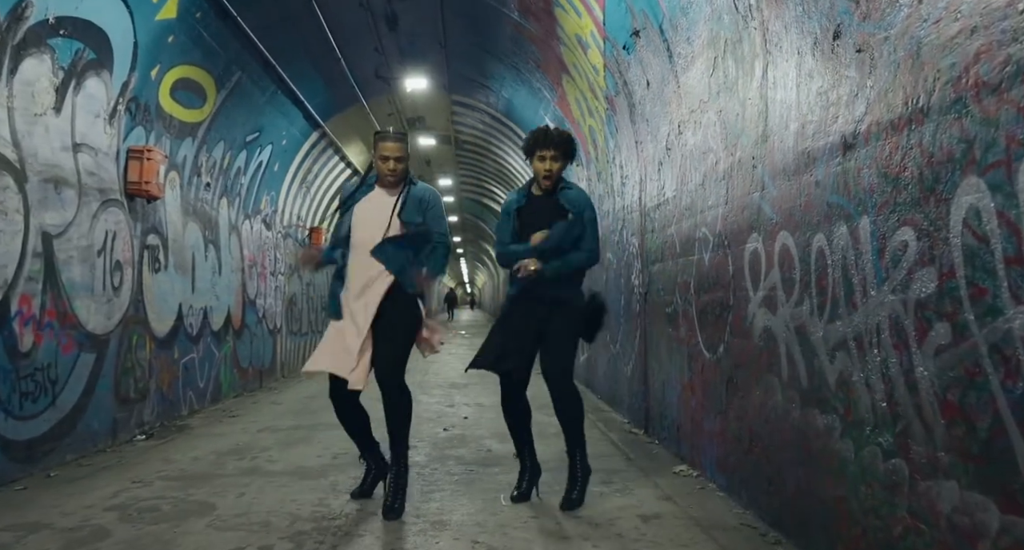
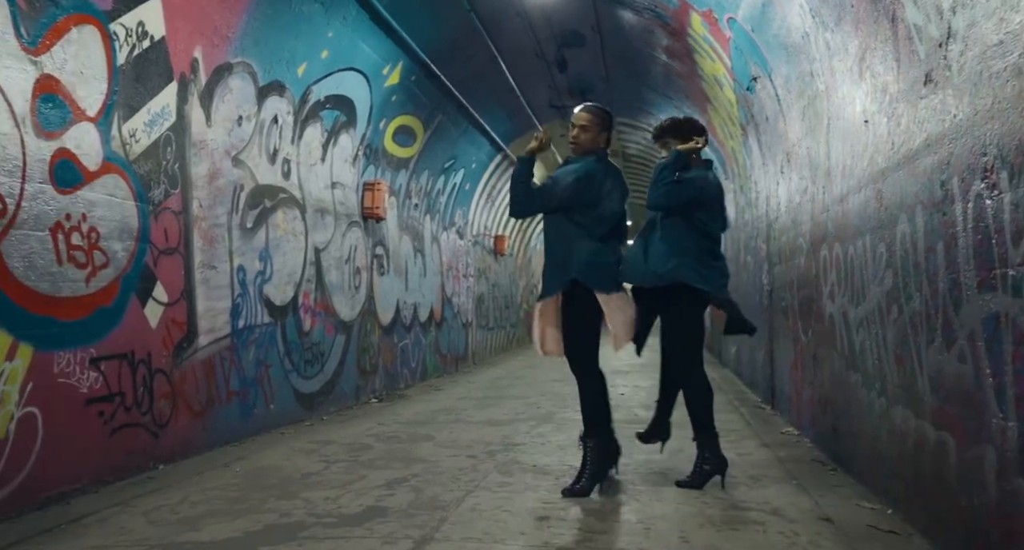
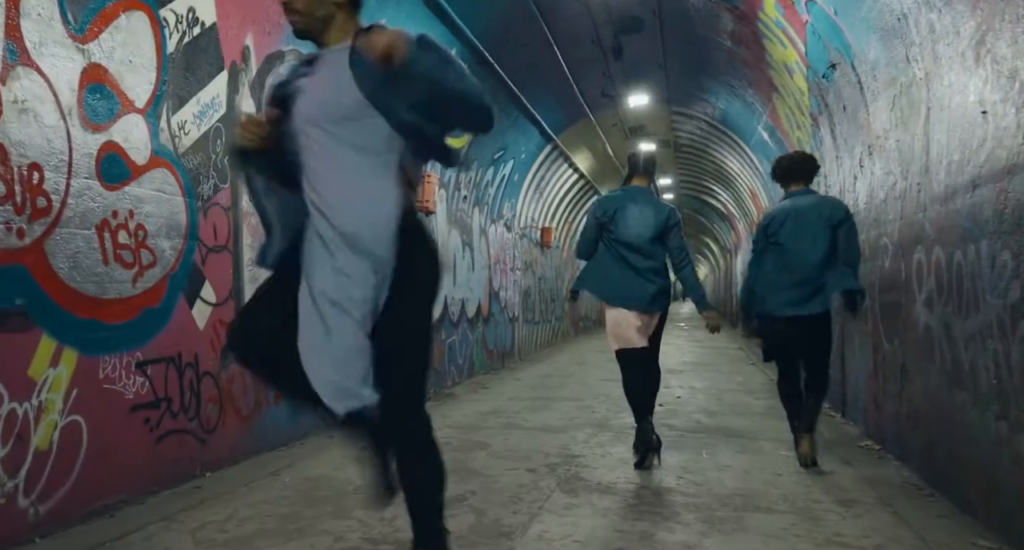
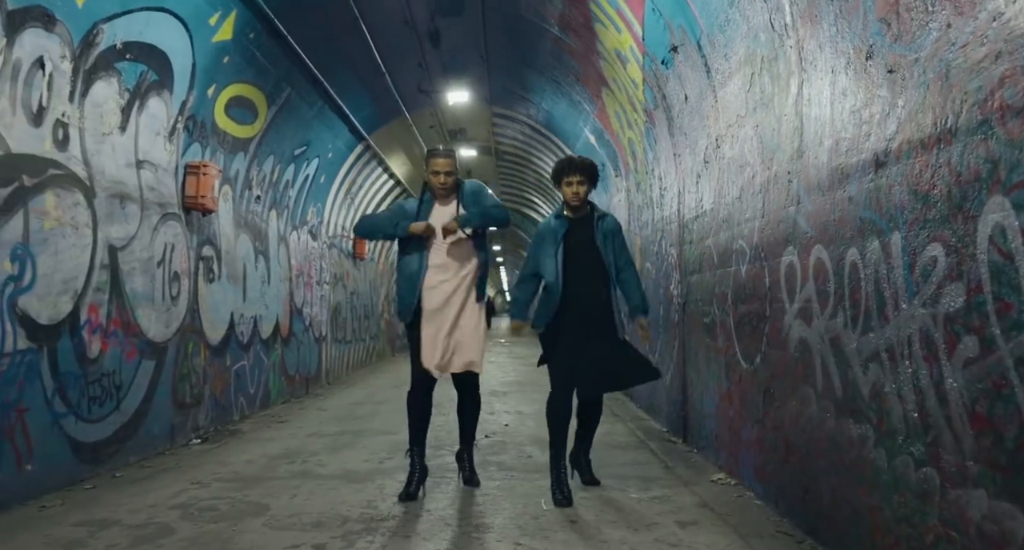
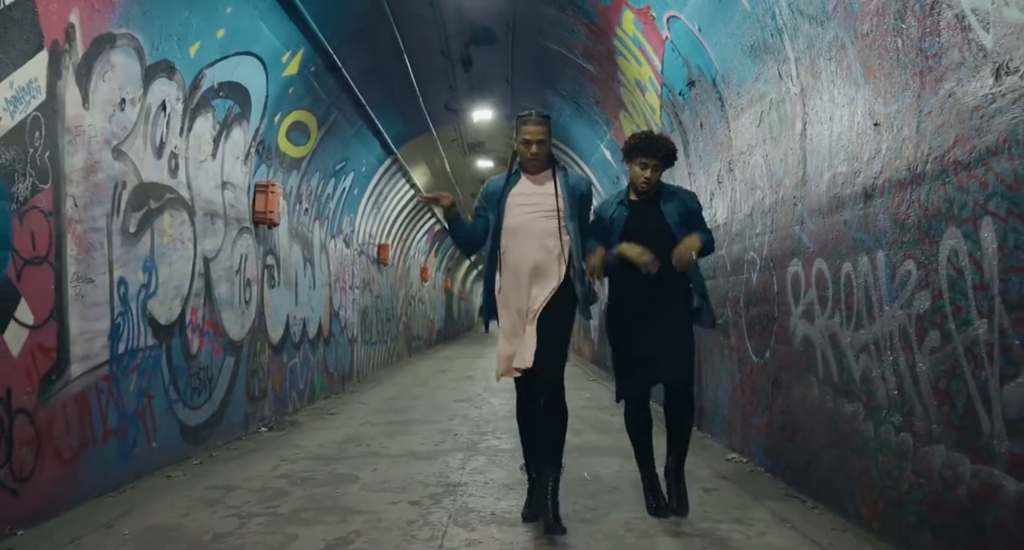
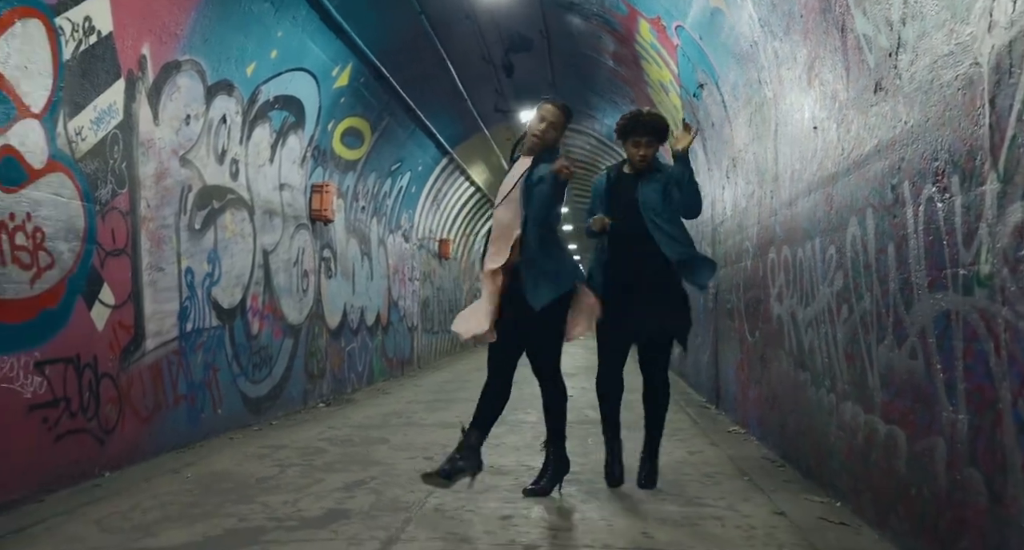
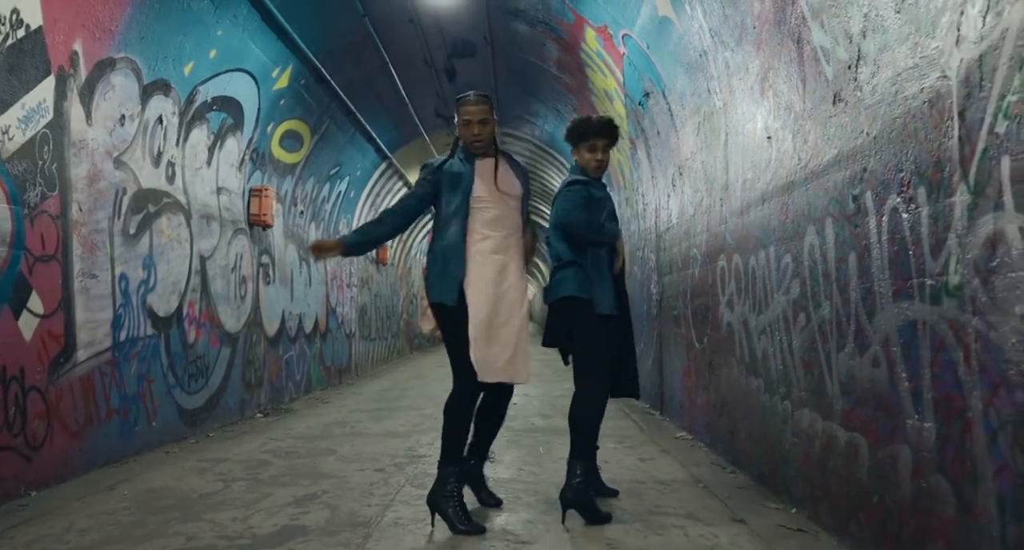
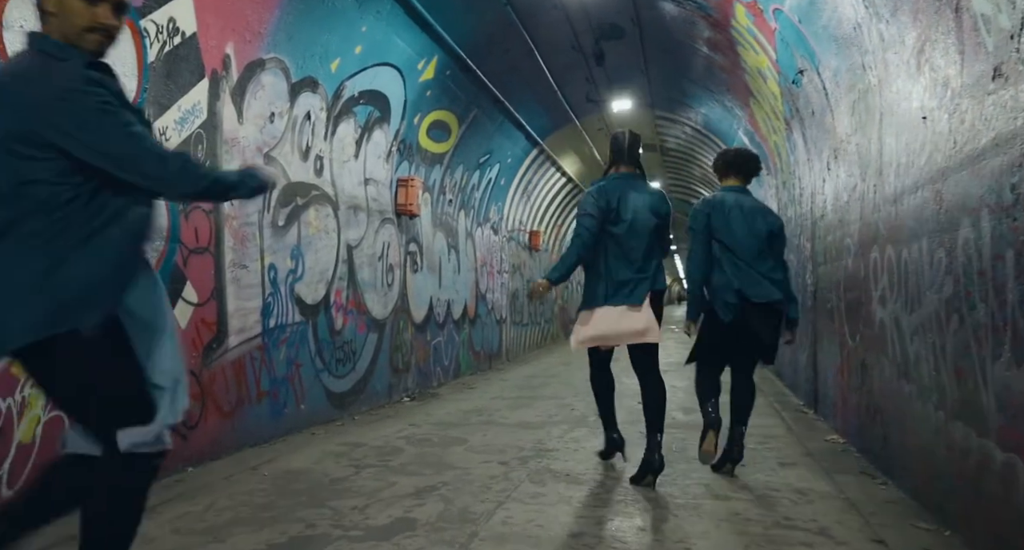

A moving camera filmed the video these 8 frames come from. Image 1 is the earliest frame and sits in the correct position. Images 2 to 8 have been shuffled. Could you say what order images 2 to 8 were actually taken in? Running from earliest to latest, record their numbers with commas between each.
4, 5, 7, 6, 2, 8, 3
